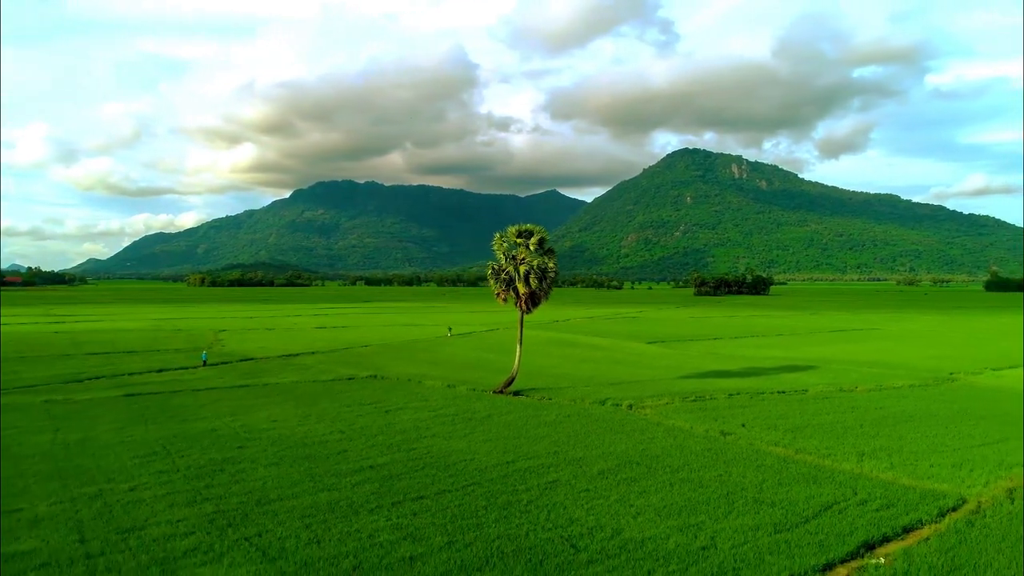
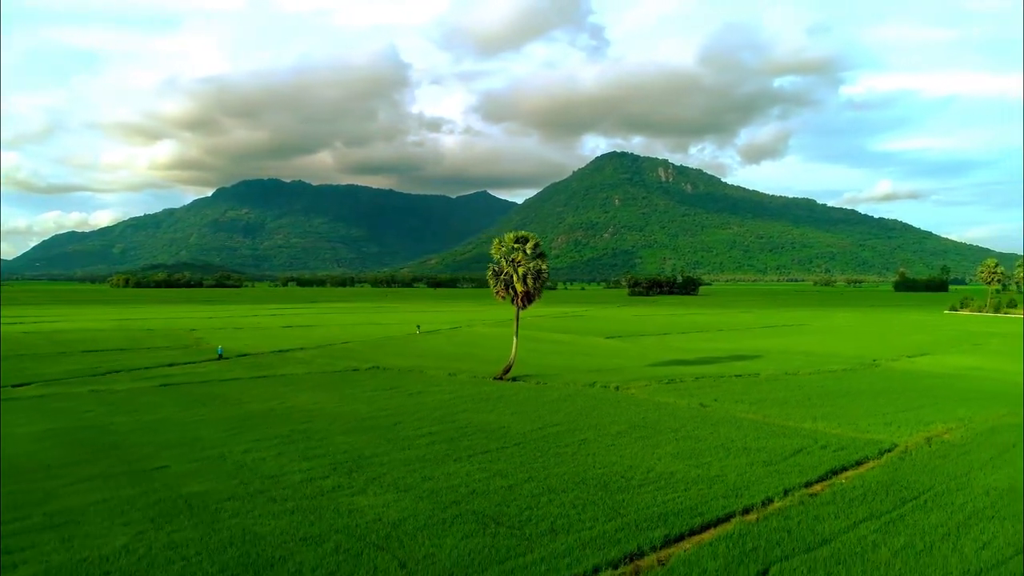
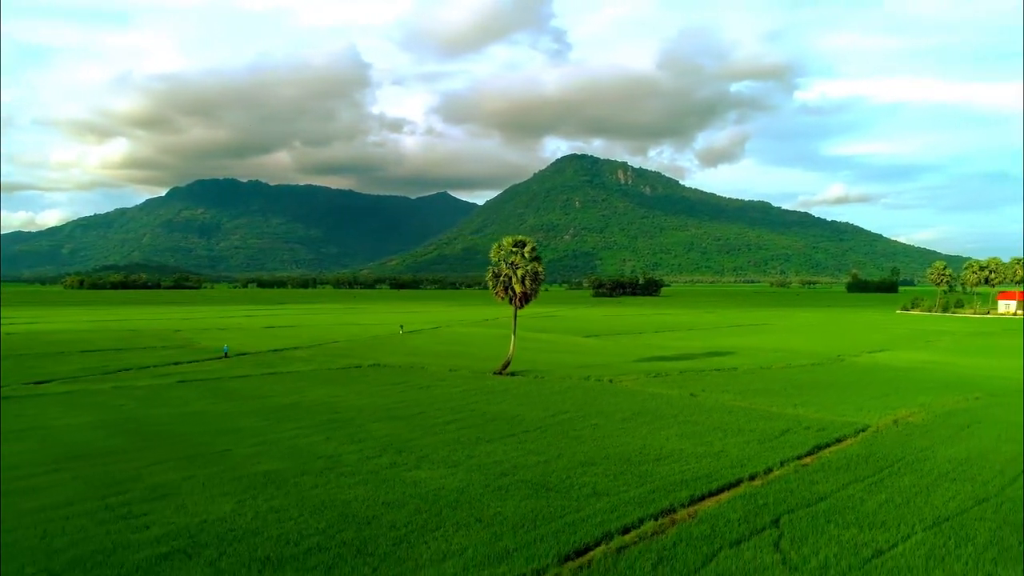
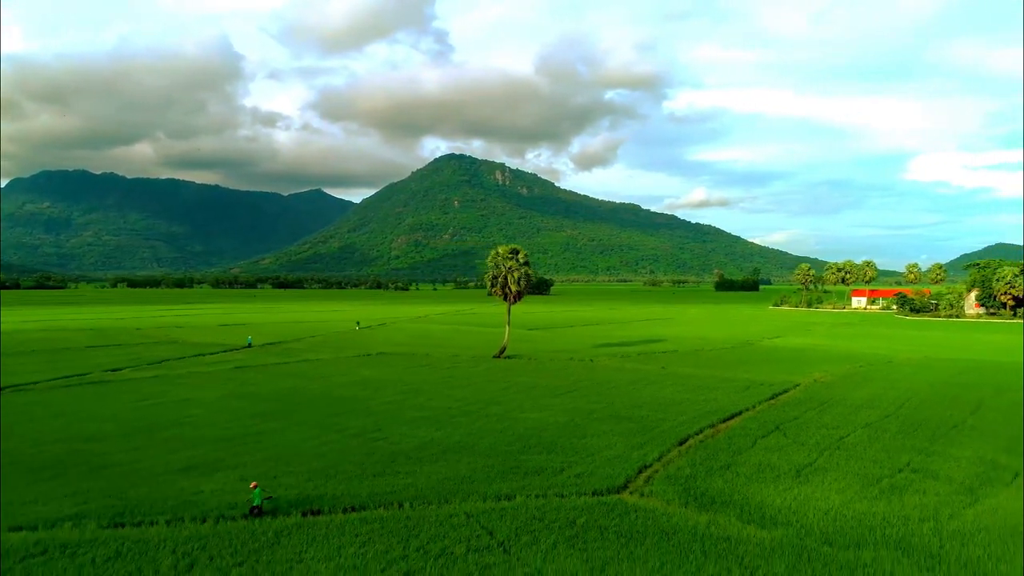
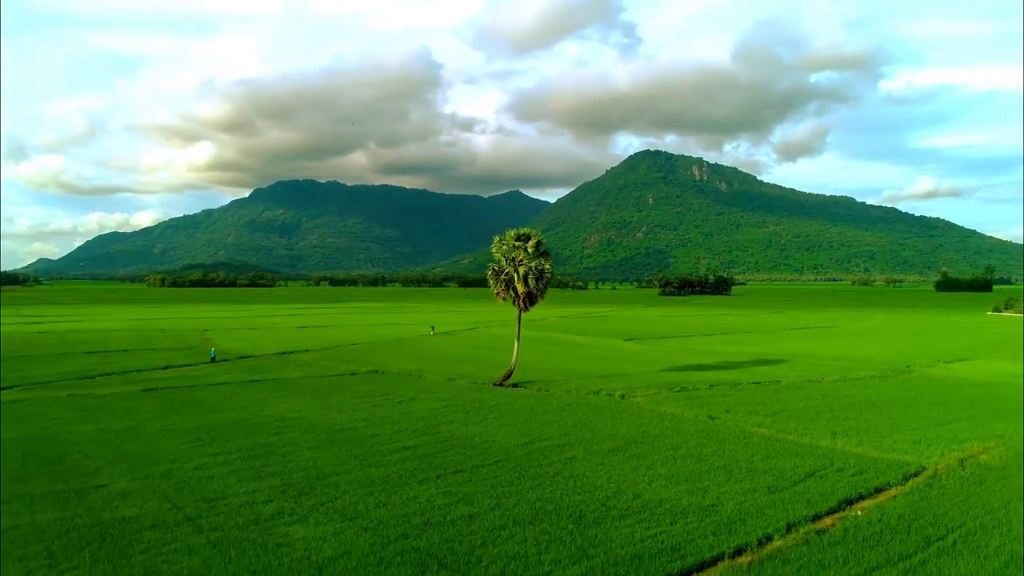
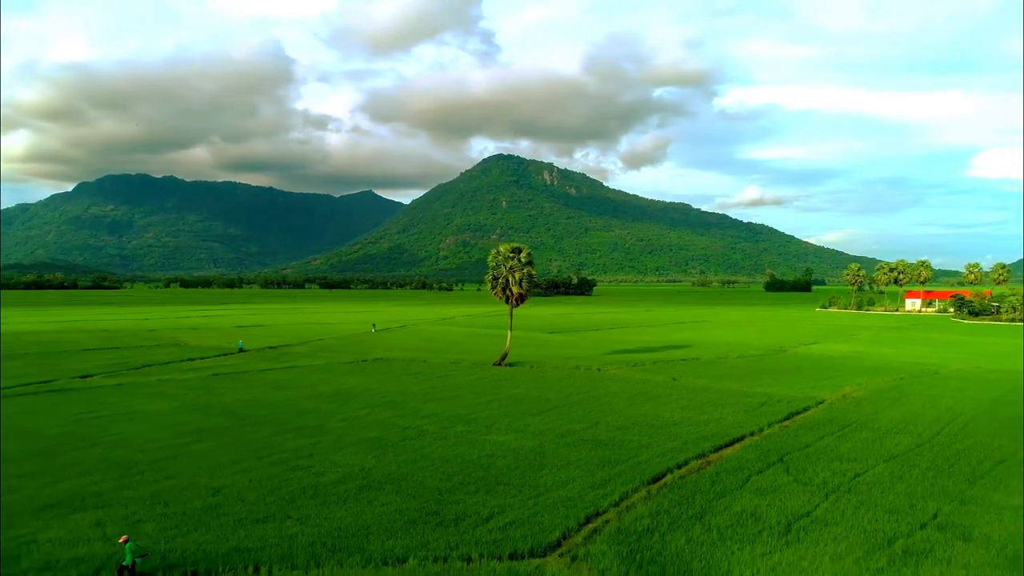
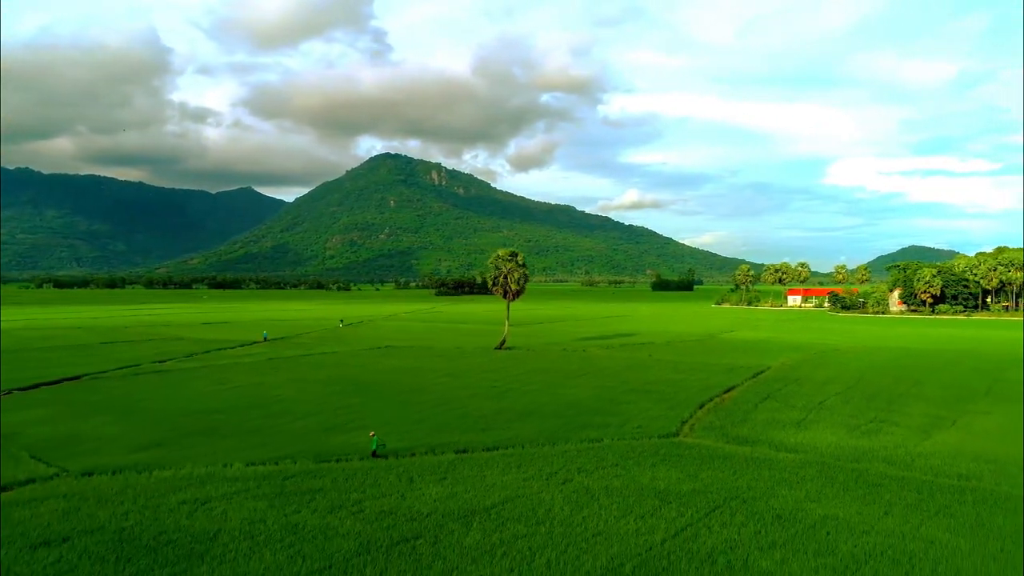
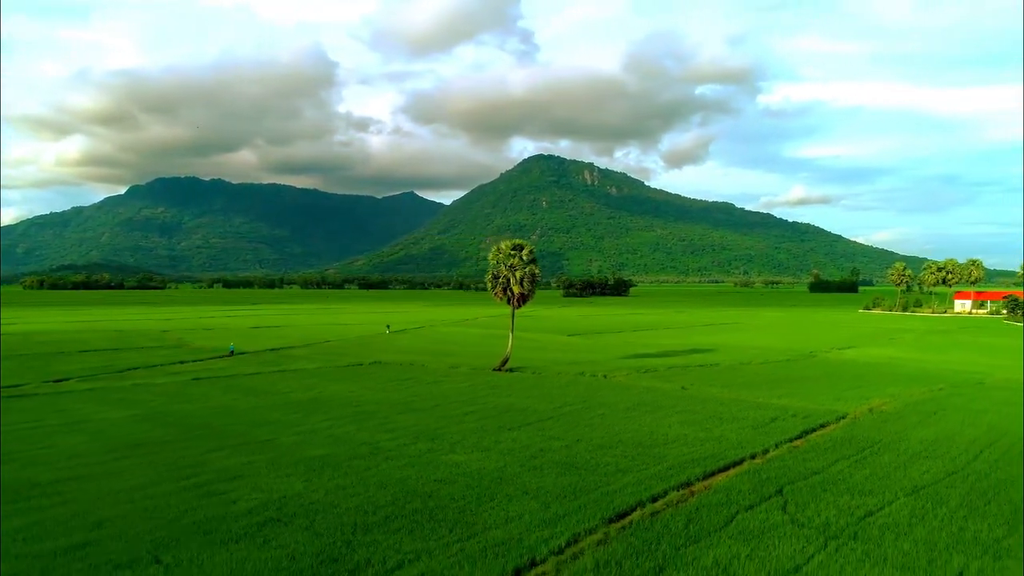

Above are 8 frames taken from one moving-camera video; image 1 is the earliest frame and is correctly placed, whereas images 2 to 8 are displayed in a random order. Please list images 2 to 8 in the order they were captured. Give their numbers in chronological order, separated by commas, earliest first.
5, 2, 3, 8, 6, 4, 7
